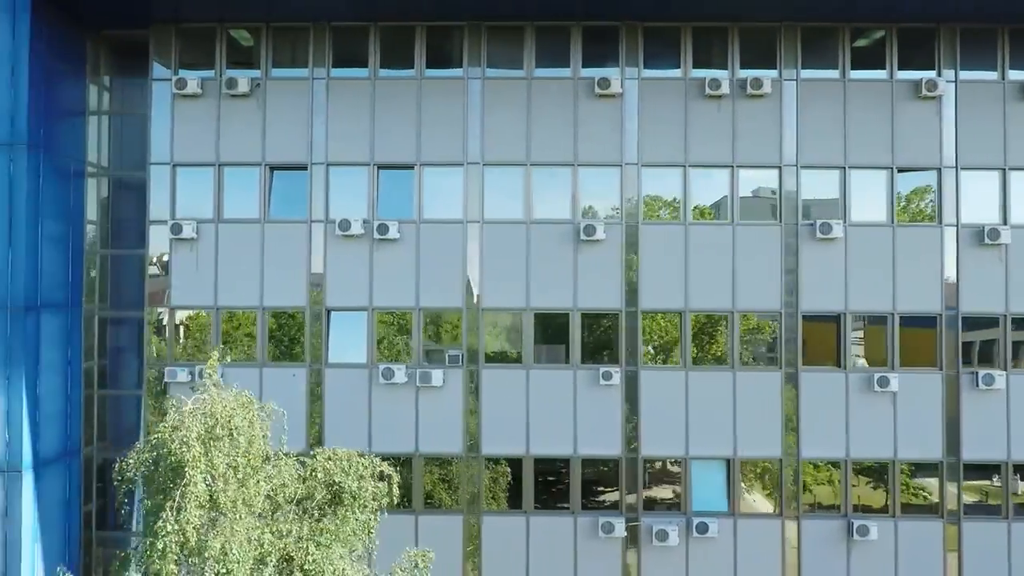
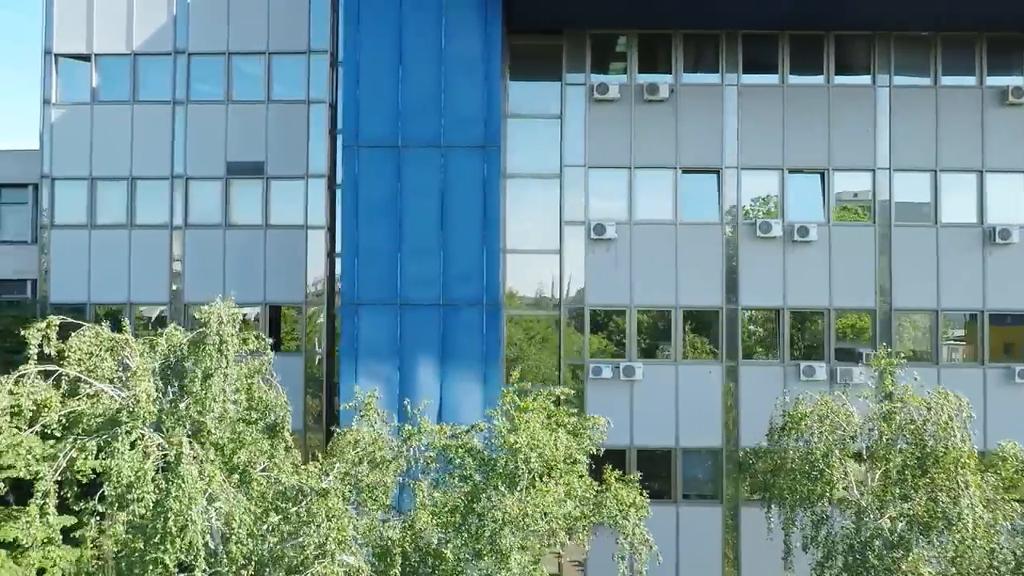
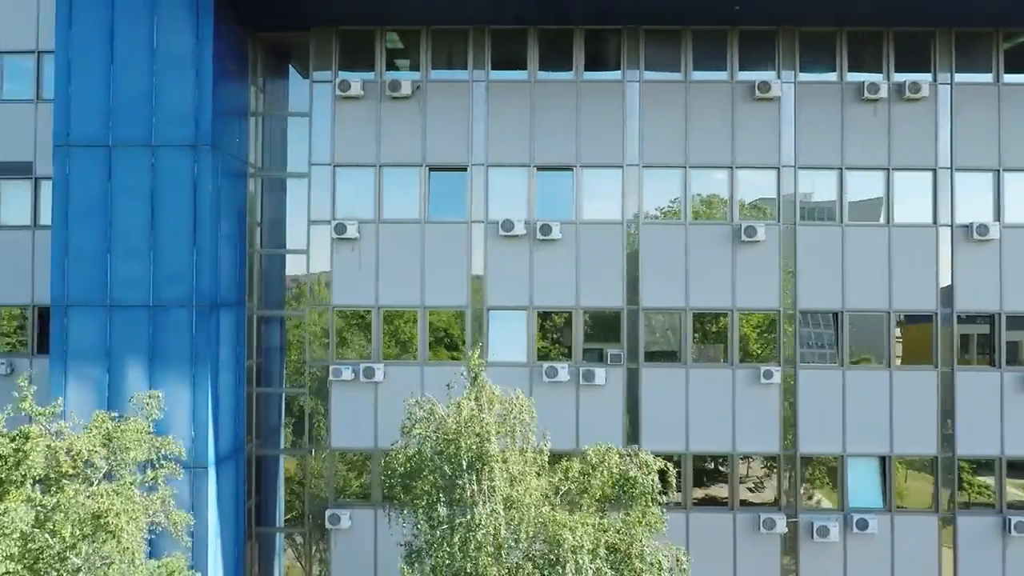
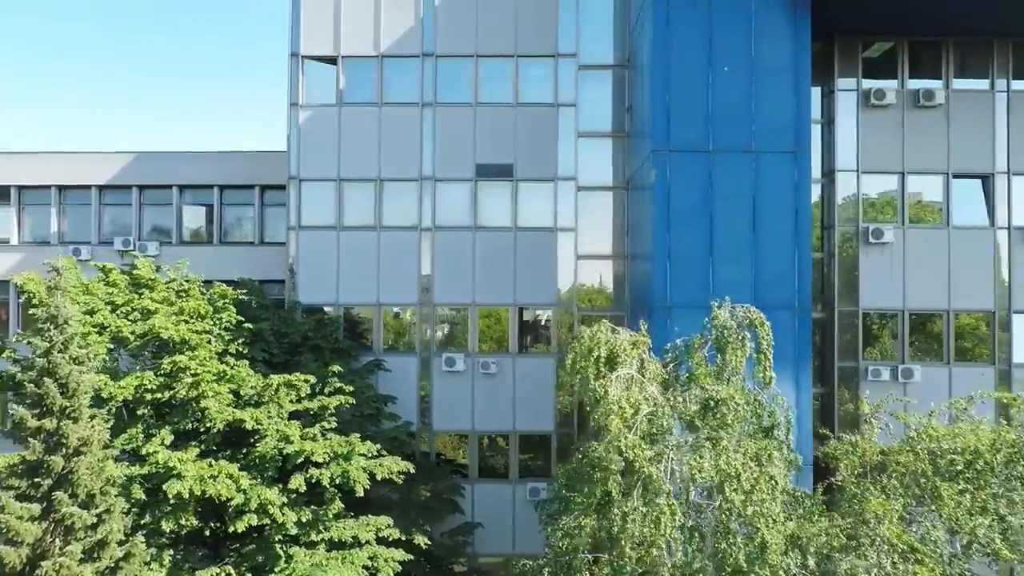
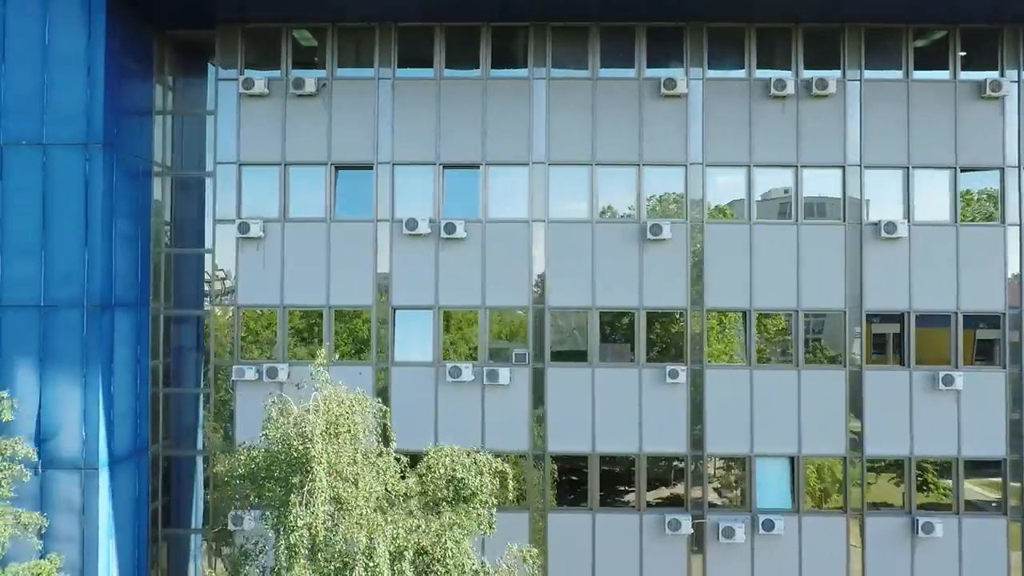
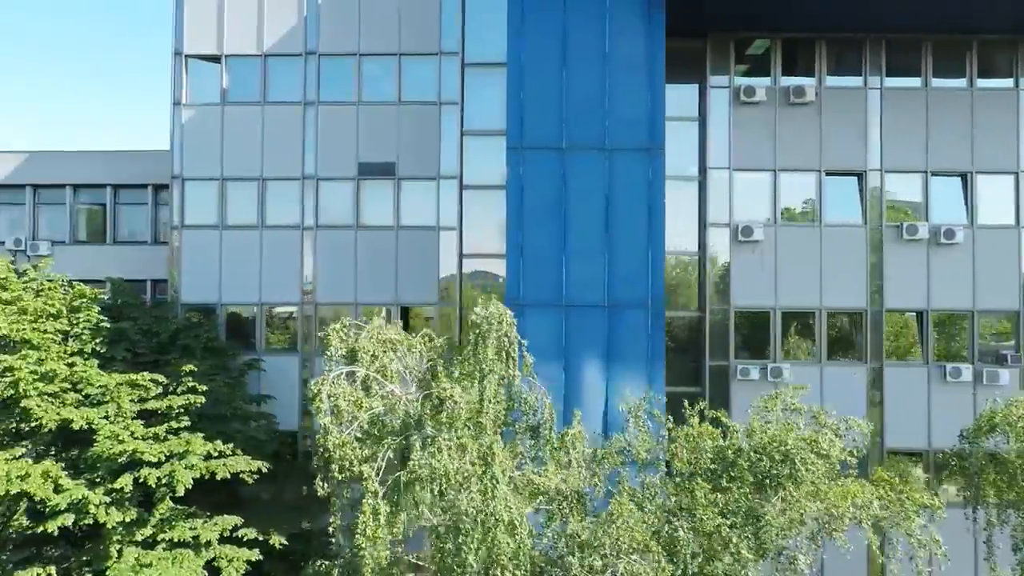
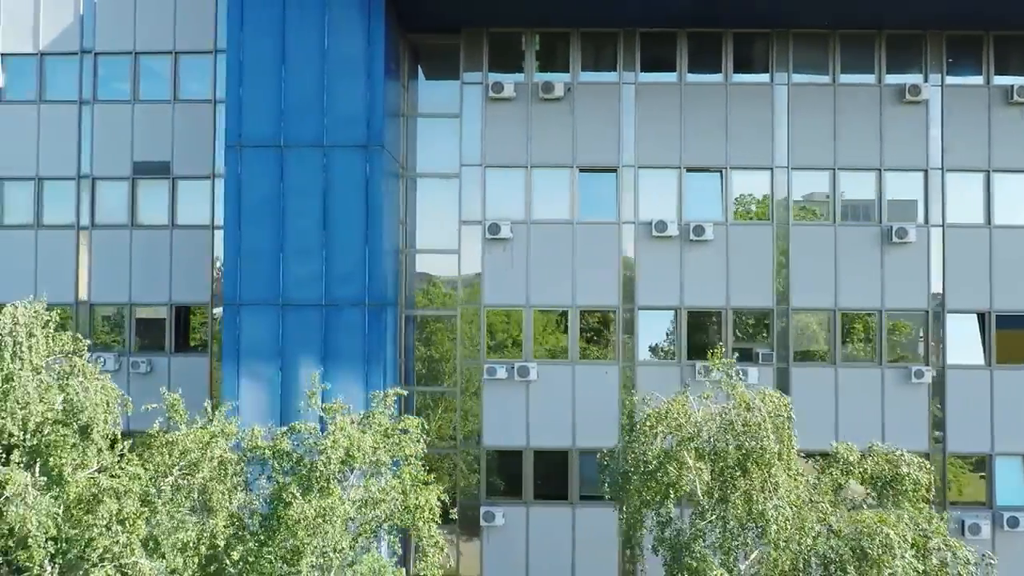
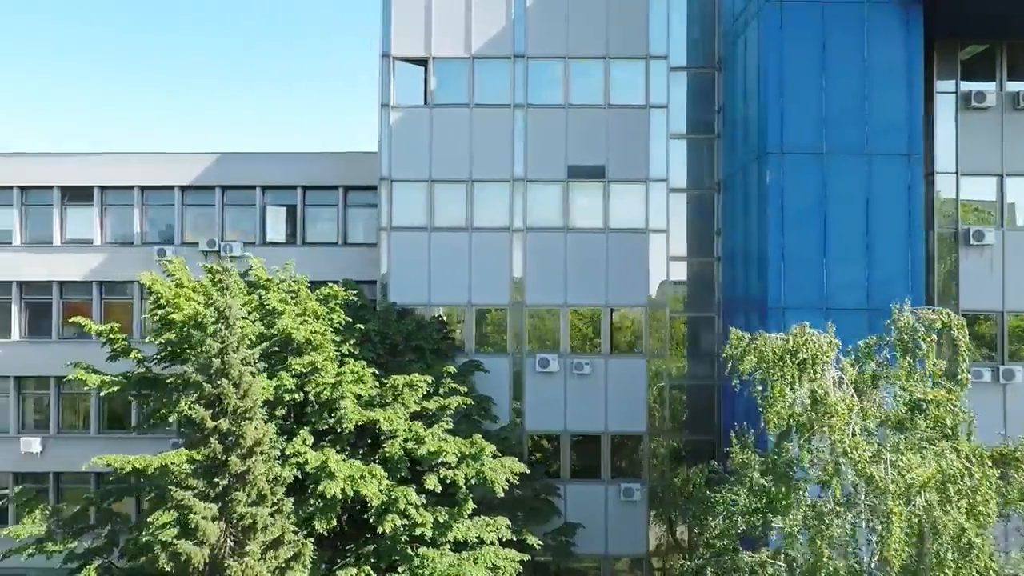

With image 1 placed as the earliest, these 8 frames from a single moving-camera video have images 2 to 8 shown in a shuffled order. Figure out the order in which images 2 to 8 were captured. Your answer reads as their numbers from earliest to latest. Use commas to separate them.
5, 3, 7, 2, 6, 4, 8
